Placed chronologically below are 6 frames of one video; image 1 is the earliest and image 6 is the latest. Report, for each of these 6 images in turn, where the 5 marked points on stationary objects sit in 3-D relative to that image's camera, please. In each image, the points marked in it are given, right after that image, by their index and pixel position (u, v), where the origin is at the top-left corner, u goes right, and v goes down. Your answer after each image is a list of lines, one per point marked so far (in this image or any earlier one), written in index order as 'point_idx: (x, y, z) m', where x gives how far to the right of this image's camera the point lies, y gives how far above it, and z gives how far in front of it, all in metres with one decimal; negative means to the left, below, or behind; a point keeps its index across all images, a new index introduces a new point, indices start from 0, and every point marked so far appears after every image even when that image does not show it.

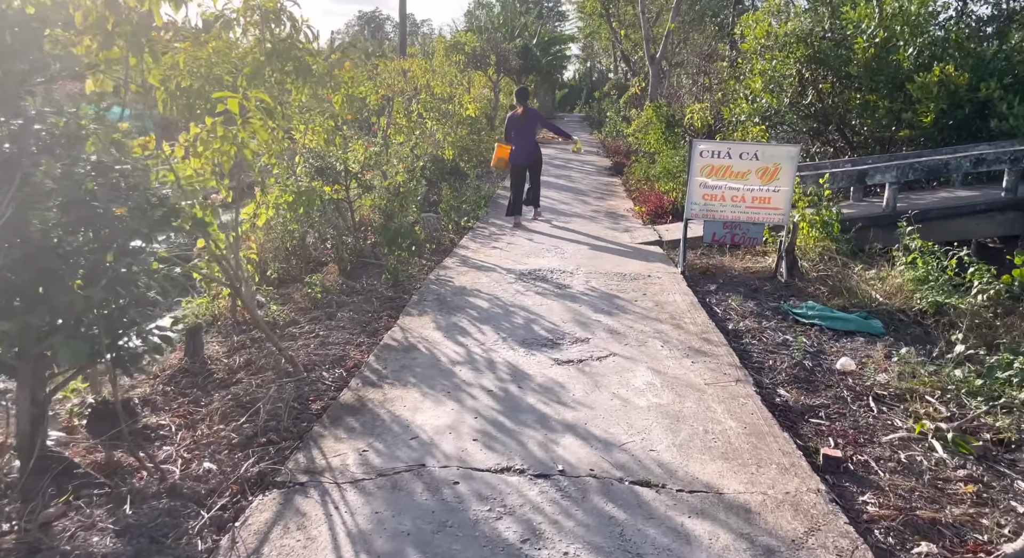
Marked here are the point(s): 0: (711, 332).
0: (+1.3, -0.3, +4.4) m
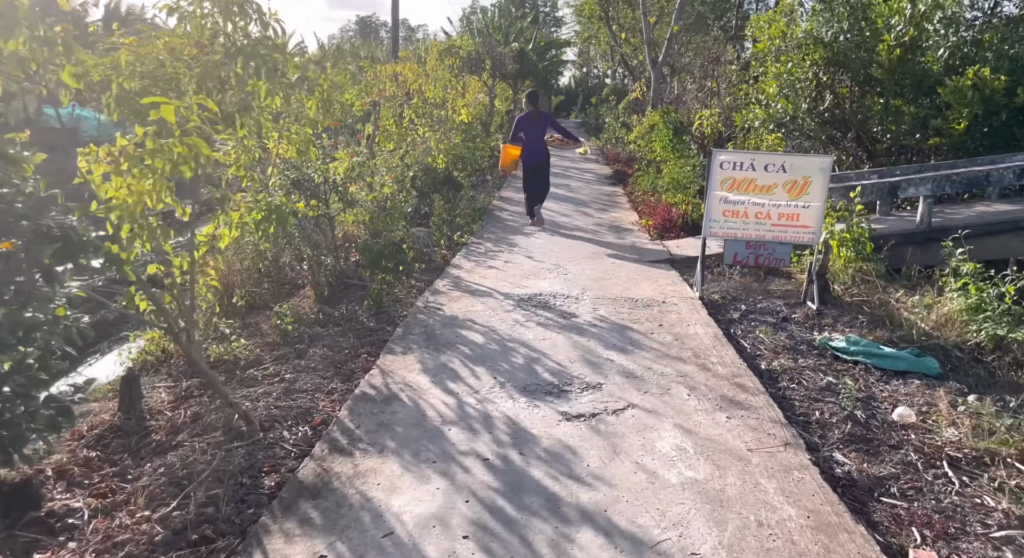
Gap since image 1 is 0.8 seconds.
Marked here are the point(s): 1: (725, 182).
0: (+1.3, -0.5, +3.7) m
1: (+1.6, +0.7, +5.2) m
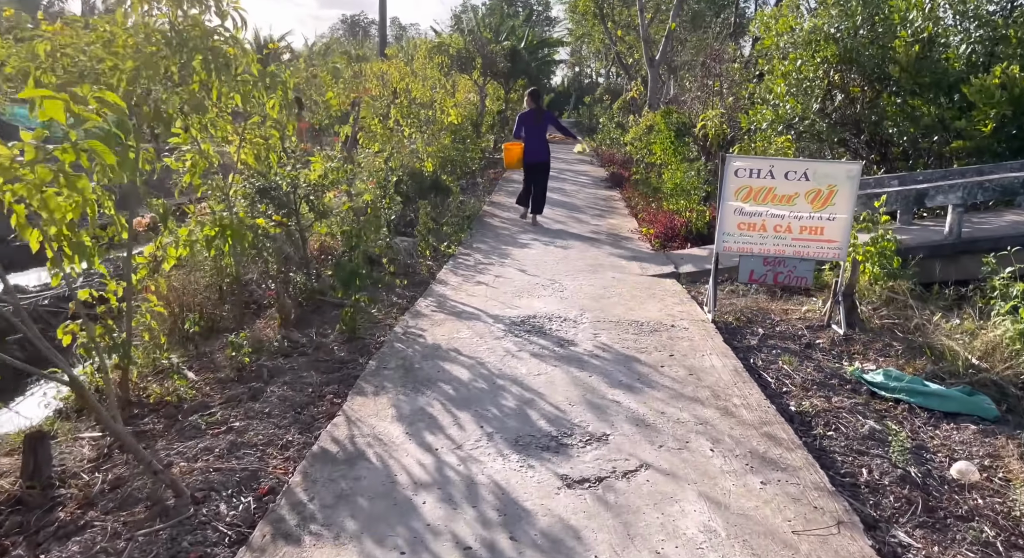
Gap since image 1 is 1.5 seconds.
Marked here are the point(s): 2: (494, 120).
0: (+1.2, -0.7, +3.2) m
1: (+1.6, +0.6, +4.7) m
2: (-0.5, +4.4, +18.7) m
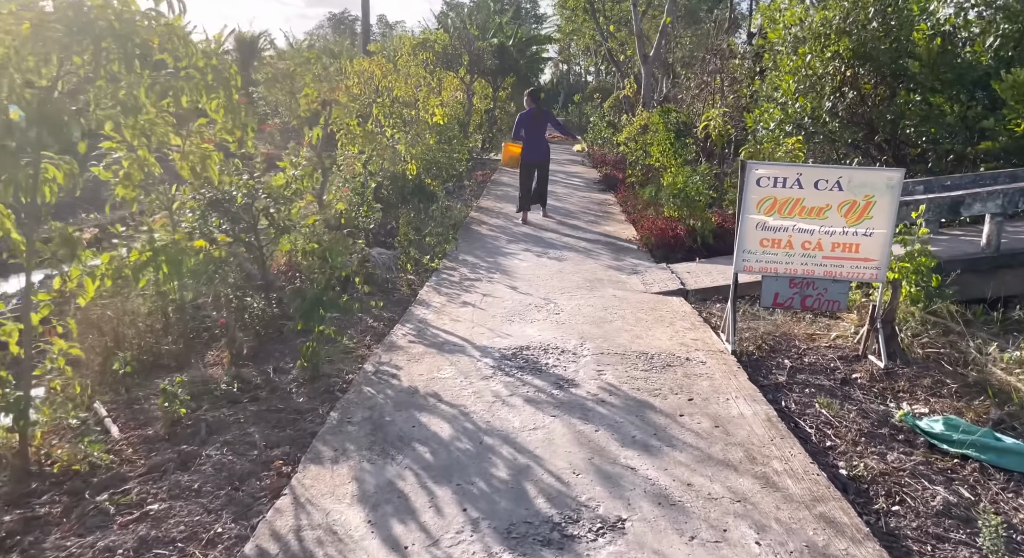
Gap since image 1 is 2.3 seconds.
0: (+1.2, -0.8, +2.6) m
1: (+1.5, +0.5, +4.1) m
2: (-0.8, +4.3, +18.1) m
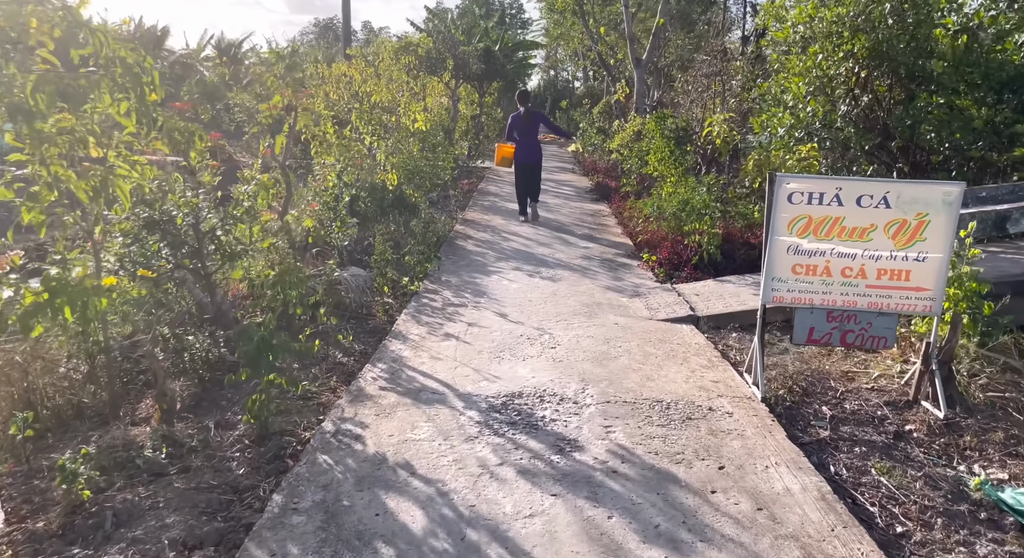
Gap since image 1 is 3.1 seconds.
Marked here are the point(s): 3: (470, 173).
0: (+1.2, -1.0, +1.9) m
1: (+1.4, +0.3, +3.5) m
2: (-1.1, +3.9, +17.5) m
3: (-0.9, +2.4, +15.2) m
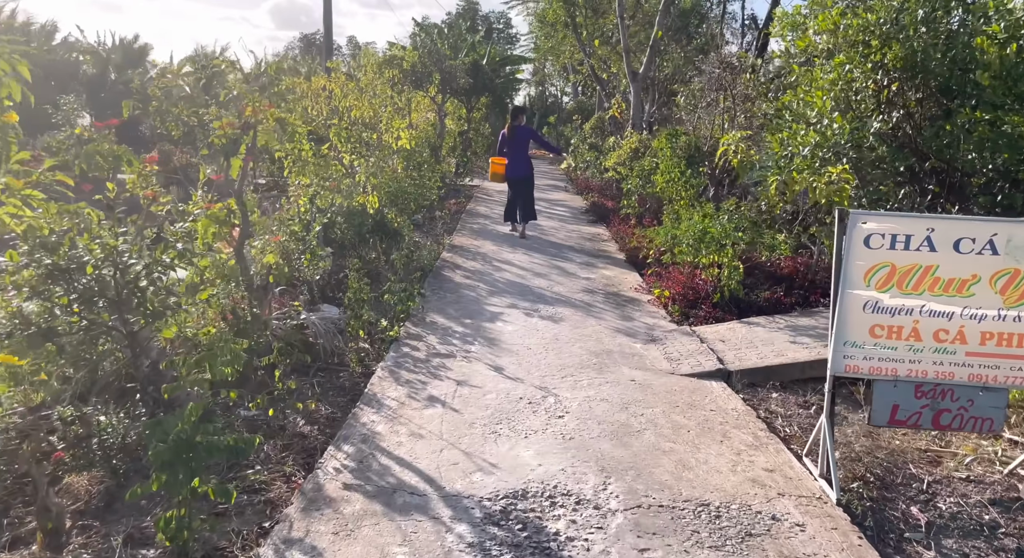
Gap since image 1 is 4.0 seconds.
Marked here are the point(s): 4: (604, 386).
0: (+1.2, -1.2, +1.1) m
1: (+1.4, 0.0, +2.7) m
2: (-1.4, +3.4, +16.7) m
3: (-1.2, +1.9, +14.5) m
4: (+0.5, -0.6, +4.0) m
